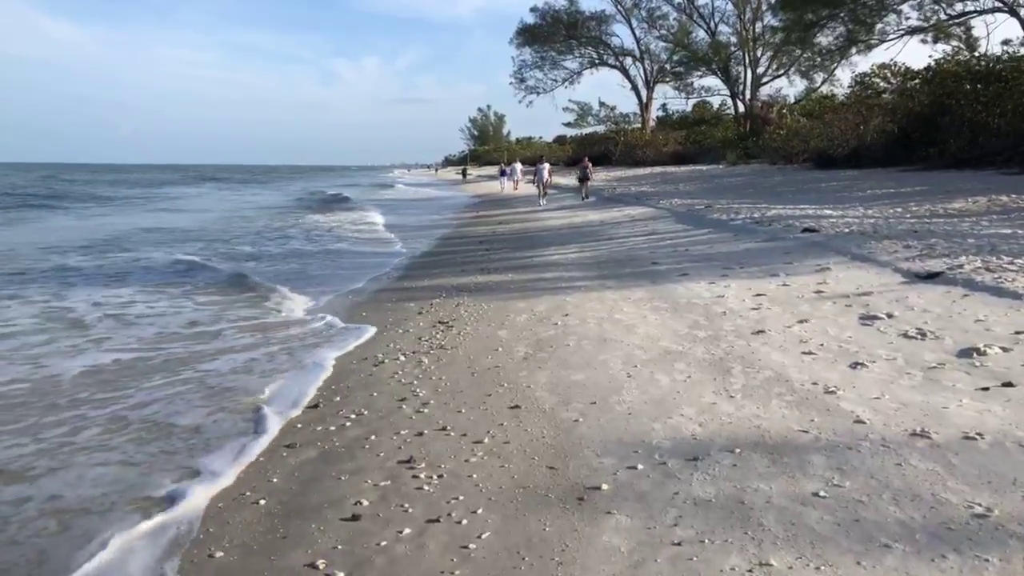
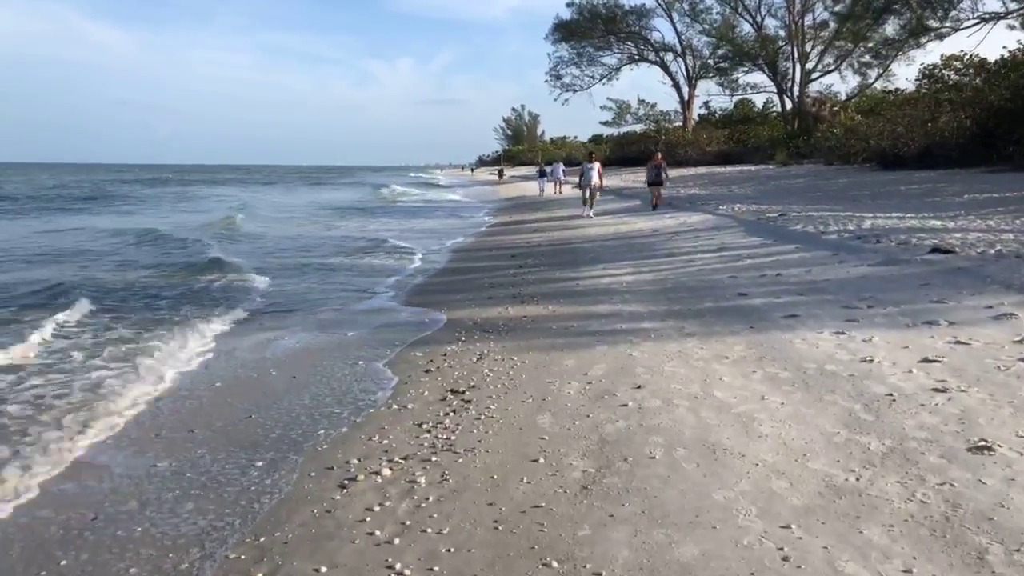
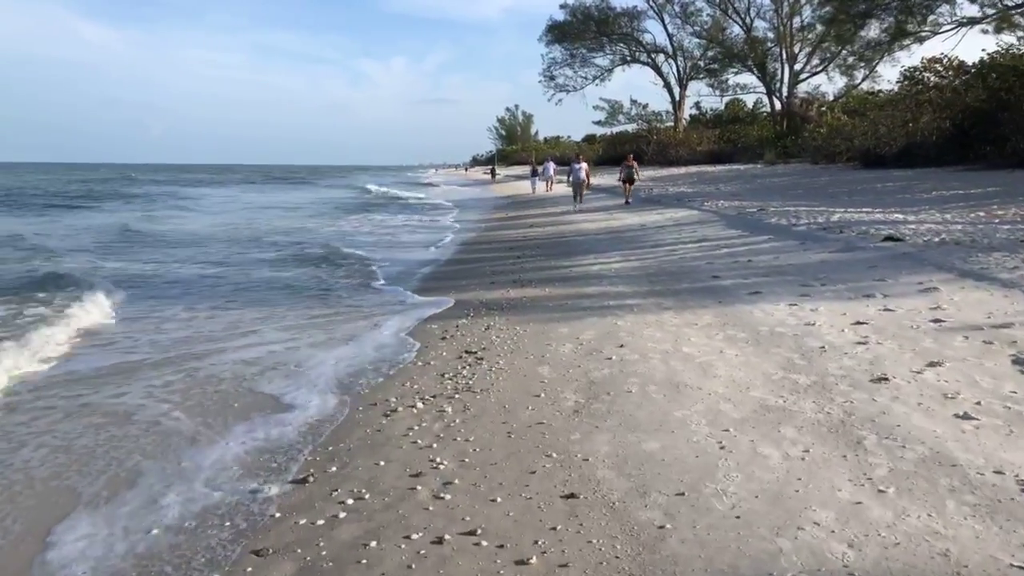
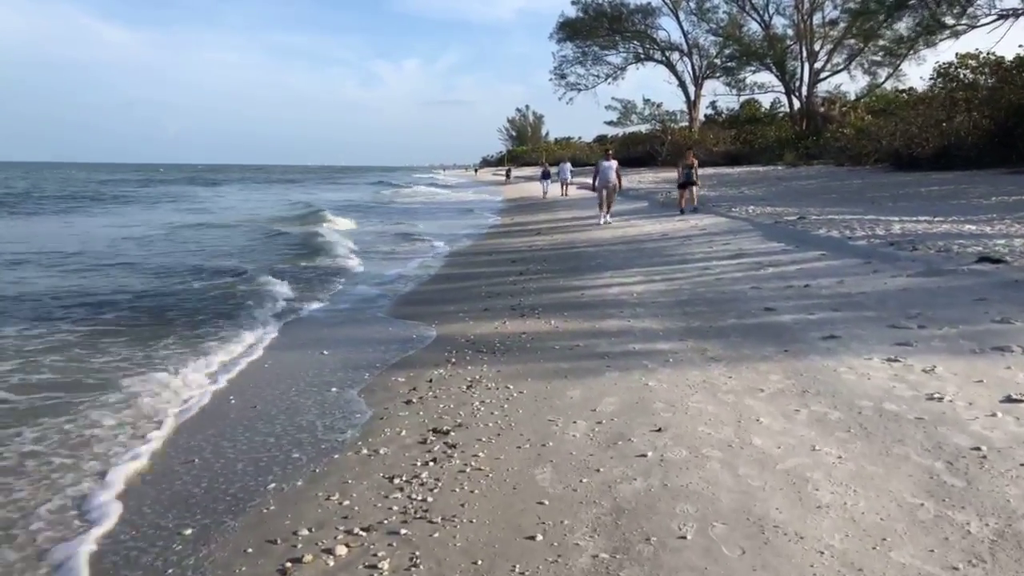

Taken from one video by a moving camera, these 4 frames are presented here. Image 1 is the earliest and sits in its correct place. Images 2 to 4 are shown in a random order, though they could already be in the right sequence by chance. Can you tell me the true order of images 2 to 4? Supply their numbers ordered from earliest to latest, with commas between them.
3, 2, 4
